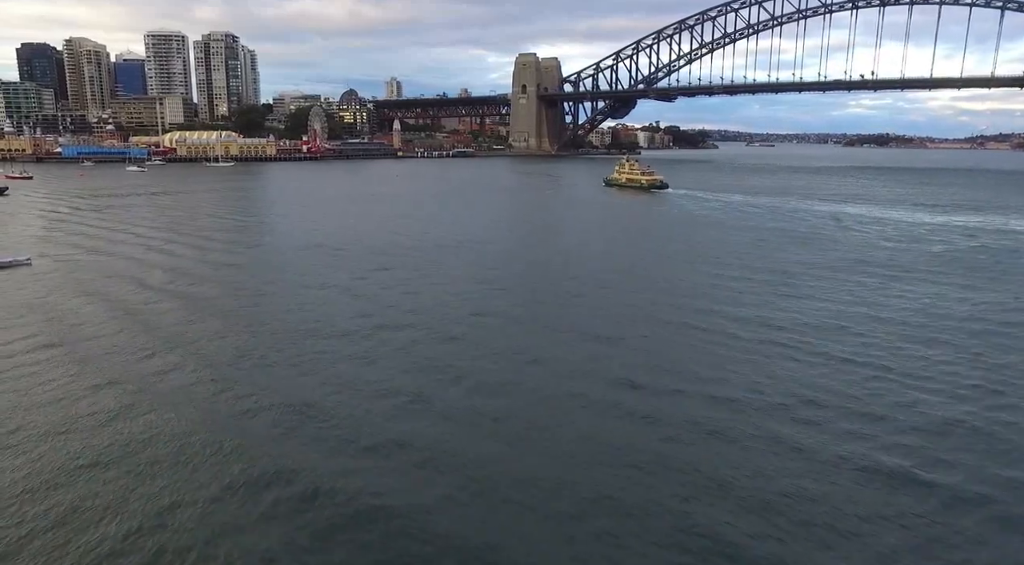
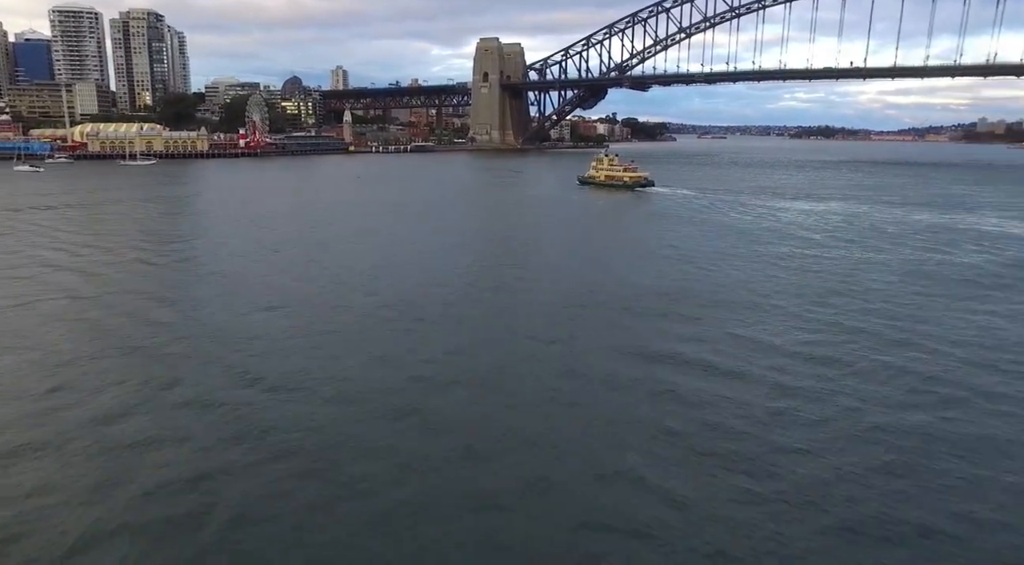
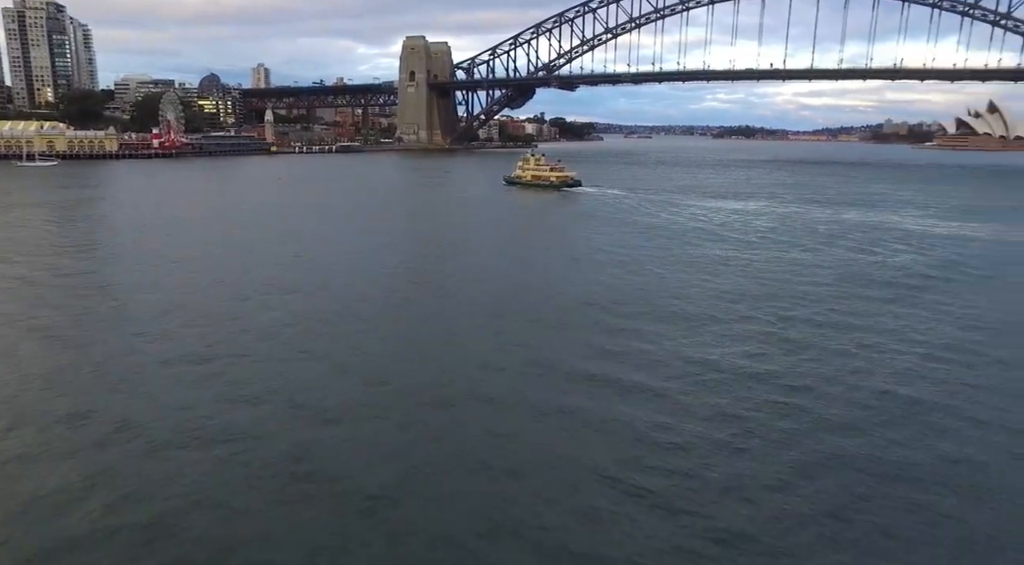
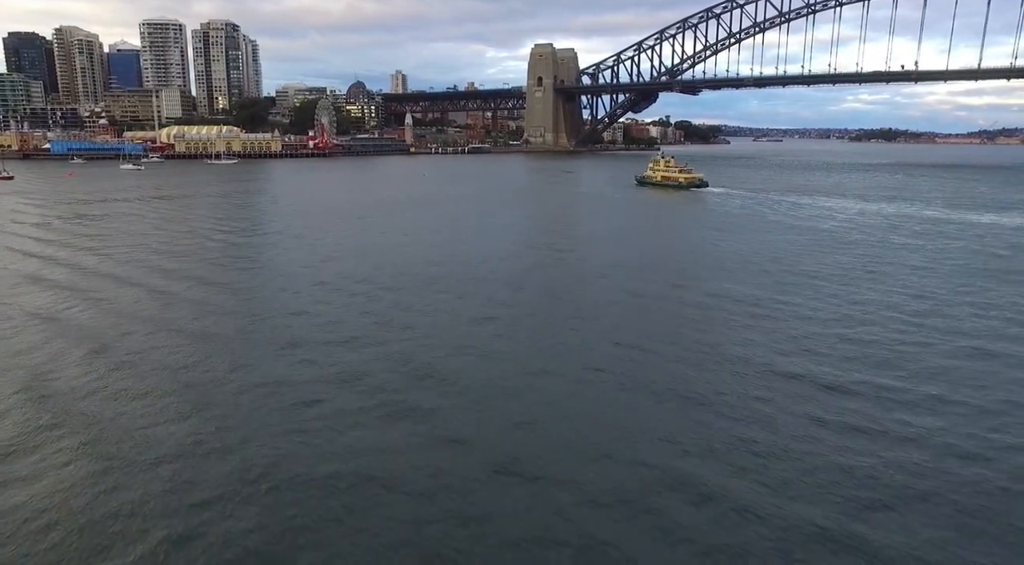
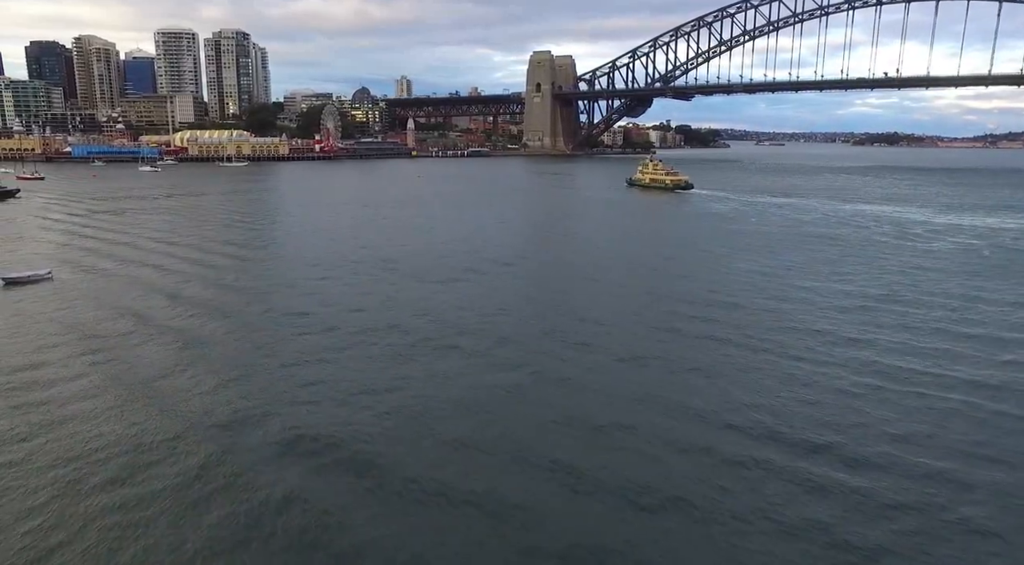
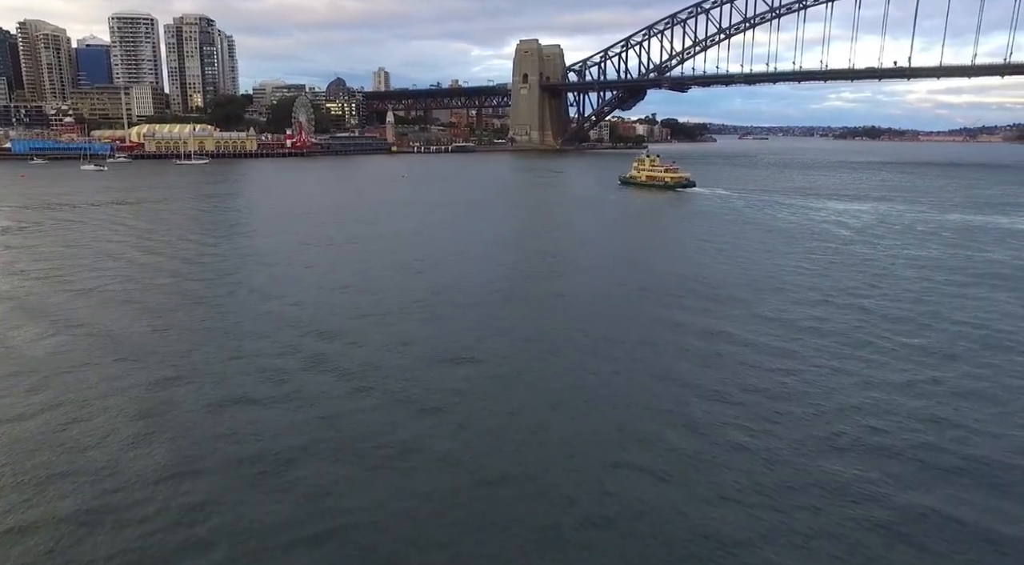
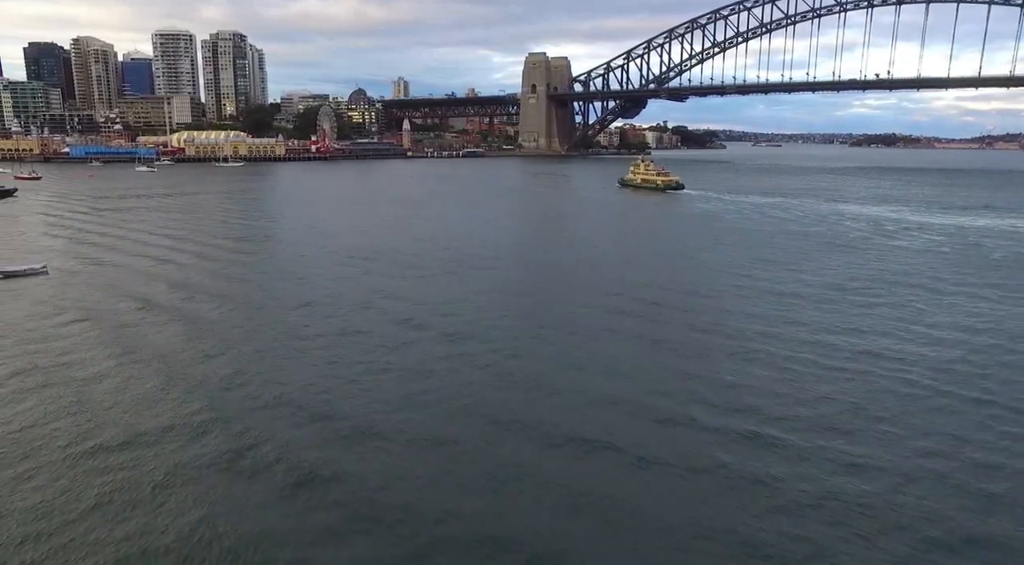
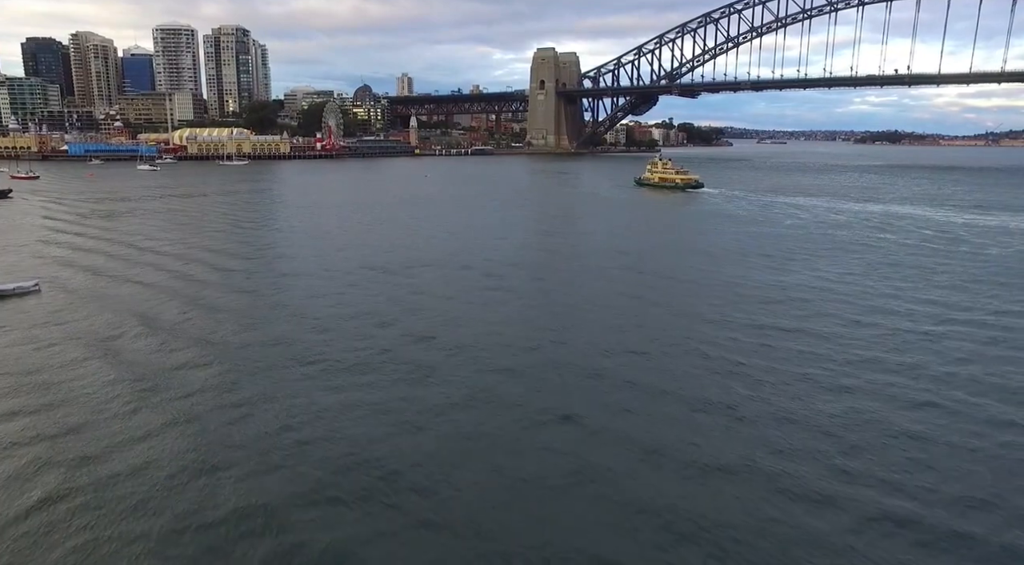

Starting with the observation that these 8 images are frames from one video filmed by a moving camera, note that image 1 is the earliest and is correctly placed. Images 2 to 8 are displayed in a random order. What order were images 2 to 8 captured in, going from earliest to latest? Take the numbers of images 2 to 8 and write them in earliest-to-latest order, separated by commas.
7, 5, 8, 4, 6, 2, 3
